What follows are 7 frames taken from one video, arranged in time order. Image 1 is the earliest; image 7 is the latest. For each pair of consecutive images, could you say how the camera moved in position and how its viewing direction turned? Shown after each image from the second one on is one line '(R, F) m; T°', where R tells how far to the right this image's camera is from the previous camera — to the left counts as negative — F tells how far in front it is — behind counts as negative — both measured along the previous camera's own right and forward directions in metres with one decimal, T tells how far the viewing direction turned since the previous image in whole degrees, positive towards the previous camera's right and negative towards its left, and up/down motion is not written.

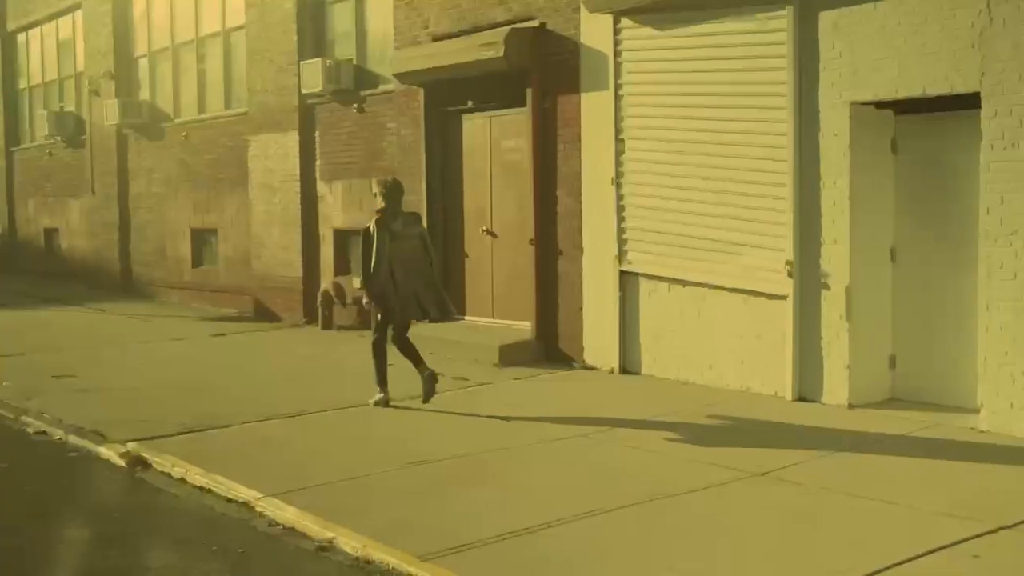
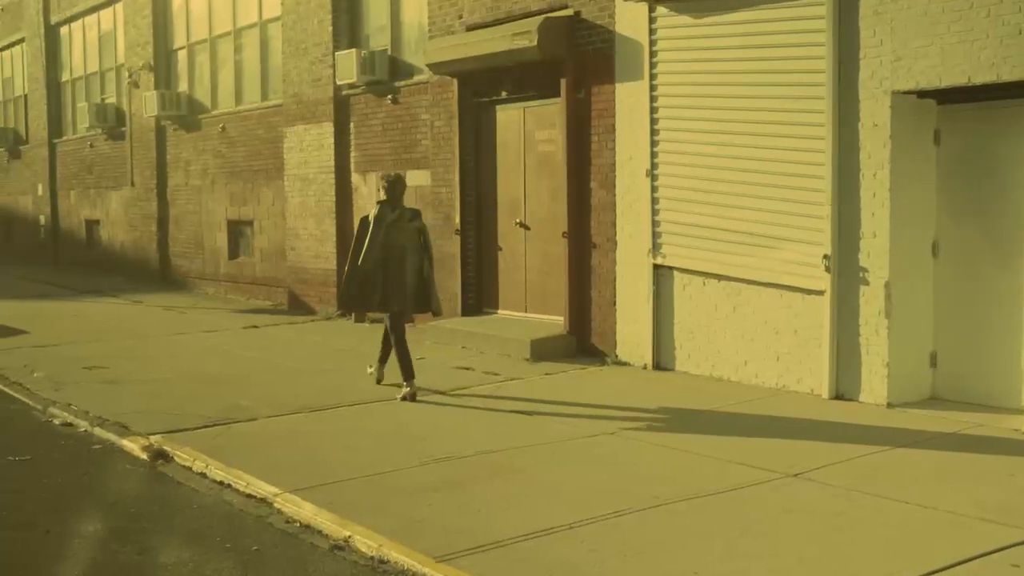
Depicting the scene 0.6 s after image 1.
(+0.1, +0.2) m; -2°
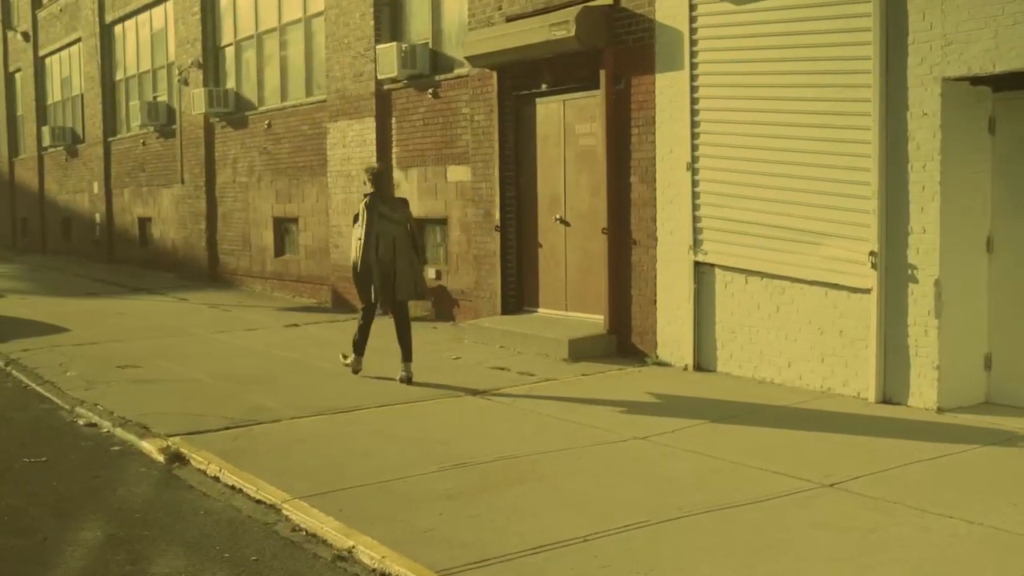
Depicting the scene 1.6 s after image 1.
(+0.3, +0.3) m; -3°
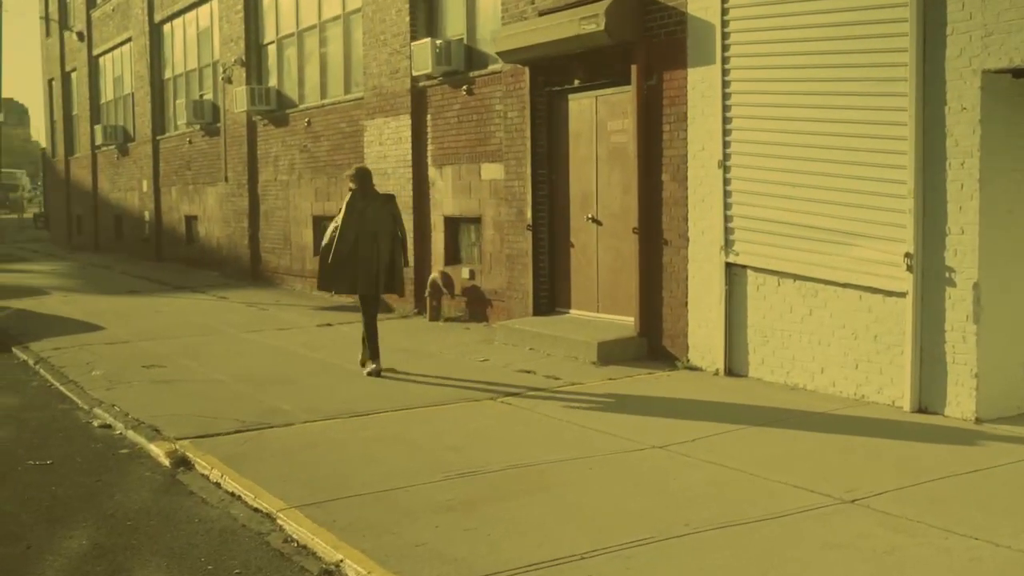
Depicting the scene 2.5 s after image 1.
(+0.3, +0.3) m; -3°
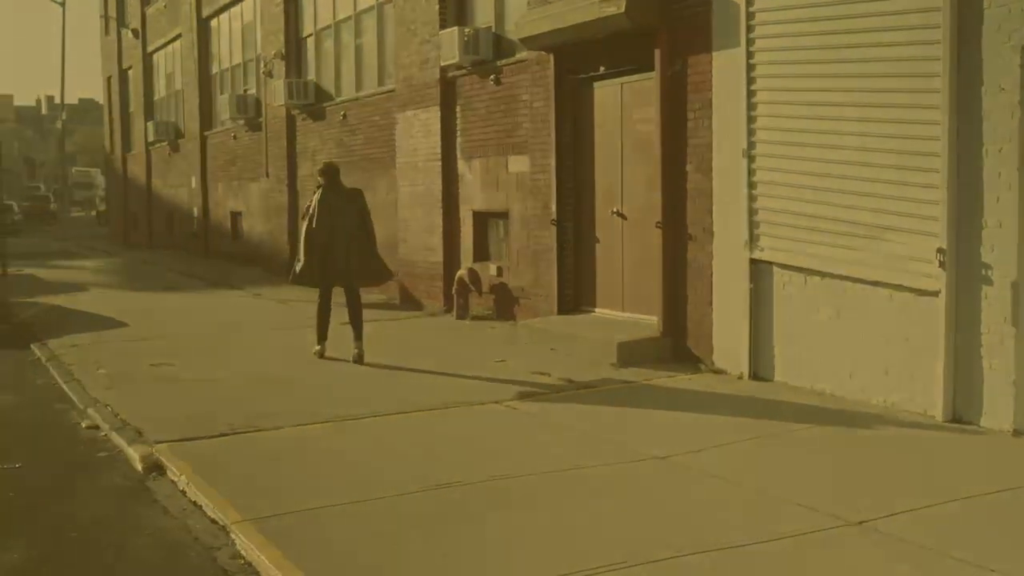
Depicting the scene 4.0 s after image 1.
(+0.5, +0.5) m; -4°
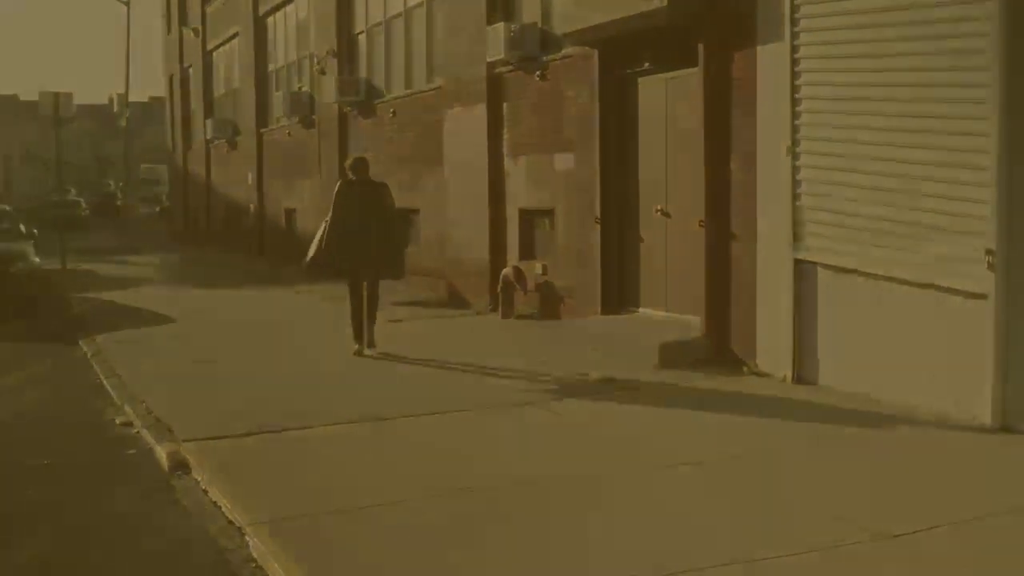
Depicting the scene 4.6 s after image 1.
(+0.2, +0.2) m; -3°
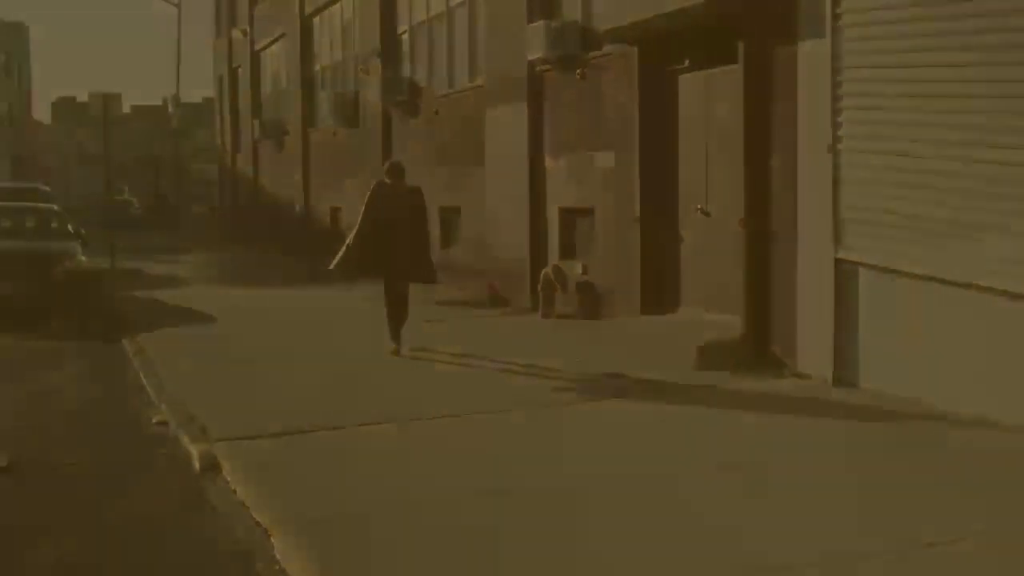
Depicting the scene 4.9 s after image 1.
(+0.1, +0.1) m; -3°
